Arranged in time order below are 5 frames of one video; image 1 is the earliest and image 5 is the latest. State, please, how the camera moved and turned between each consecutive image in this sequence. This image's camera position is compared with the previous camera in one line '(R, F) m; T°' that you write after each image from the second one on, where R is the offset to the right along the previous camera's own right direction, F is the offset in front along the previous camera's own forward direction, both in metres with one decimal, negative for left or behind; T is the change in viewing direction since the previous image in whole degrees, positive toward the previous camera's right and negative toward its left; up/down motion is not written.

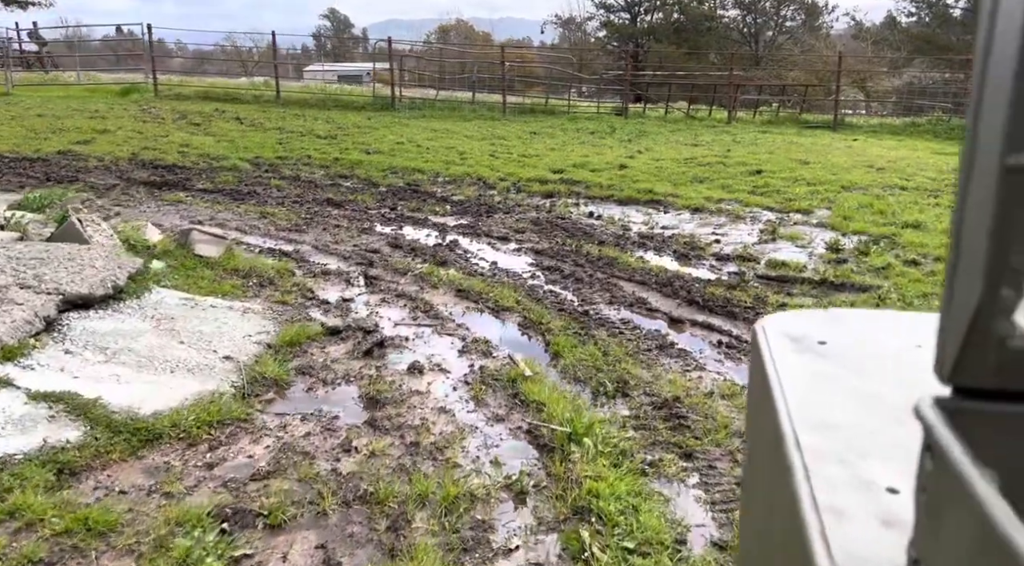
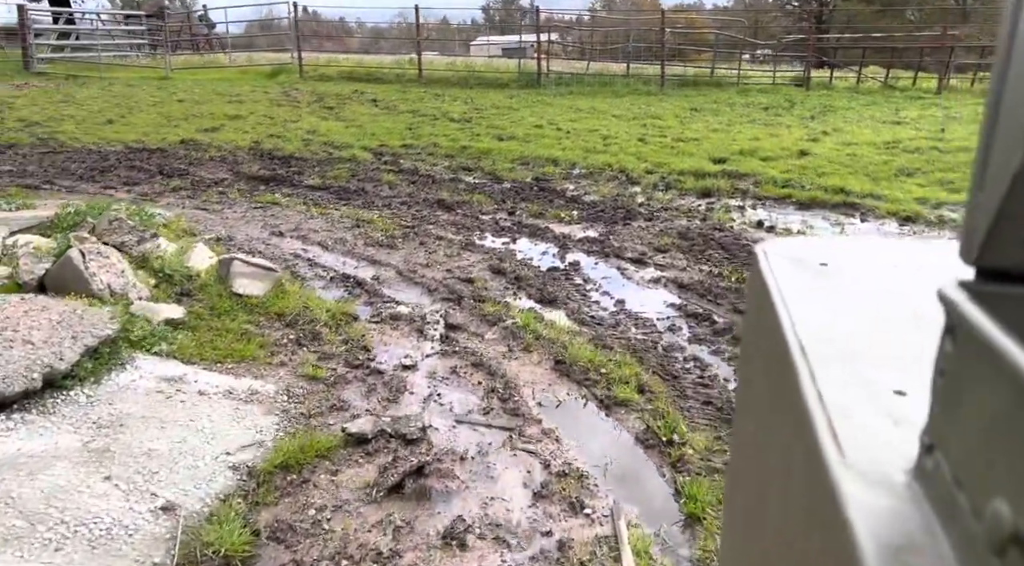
(+0.1, +1.3) m; -11°
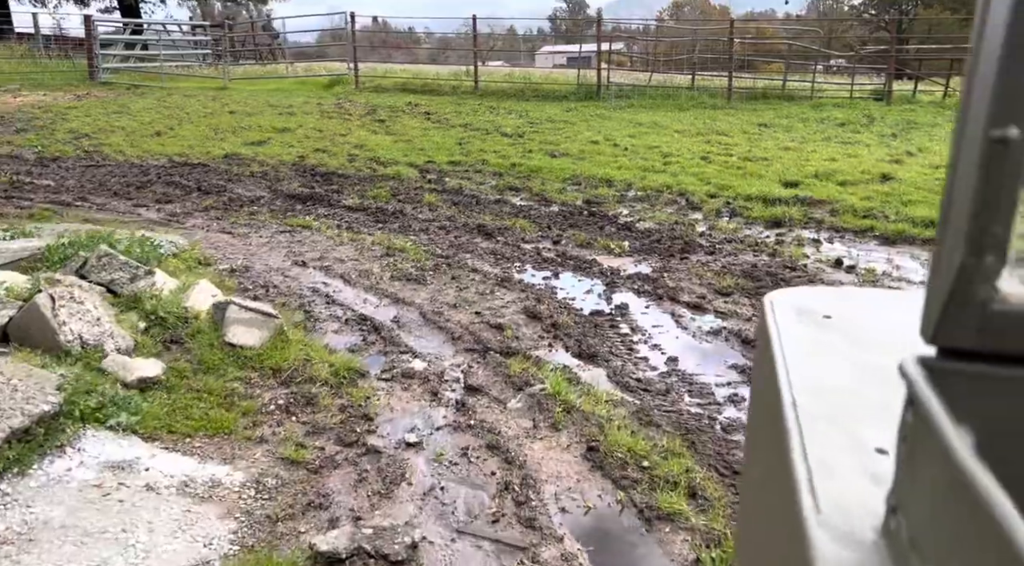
(+0.1, +0.5) m; -4°
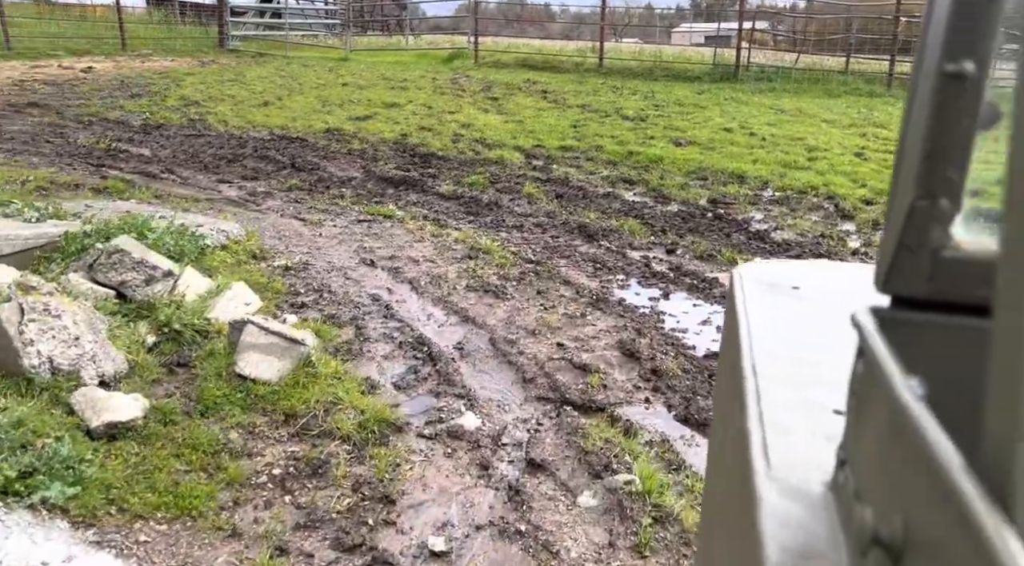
(+0.1, +0.8) m; -8°
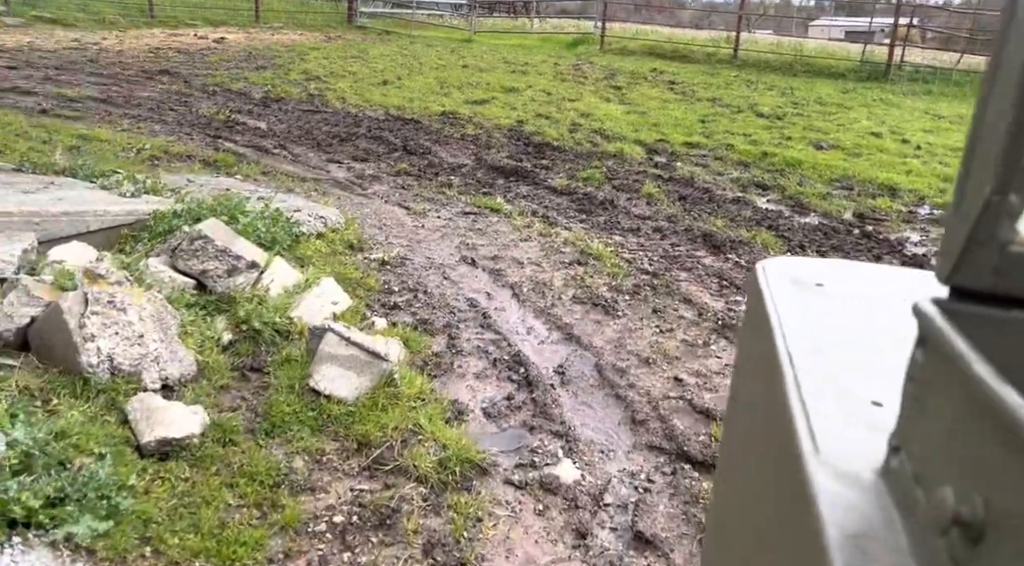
(0.0, +0.4) m; -7°
